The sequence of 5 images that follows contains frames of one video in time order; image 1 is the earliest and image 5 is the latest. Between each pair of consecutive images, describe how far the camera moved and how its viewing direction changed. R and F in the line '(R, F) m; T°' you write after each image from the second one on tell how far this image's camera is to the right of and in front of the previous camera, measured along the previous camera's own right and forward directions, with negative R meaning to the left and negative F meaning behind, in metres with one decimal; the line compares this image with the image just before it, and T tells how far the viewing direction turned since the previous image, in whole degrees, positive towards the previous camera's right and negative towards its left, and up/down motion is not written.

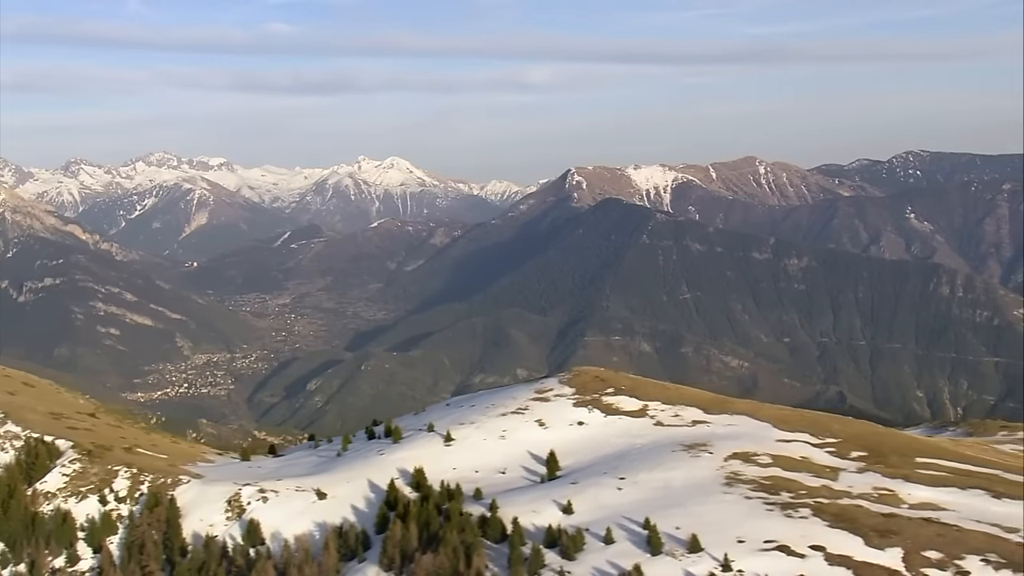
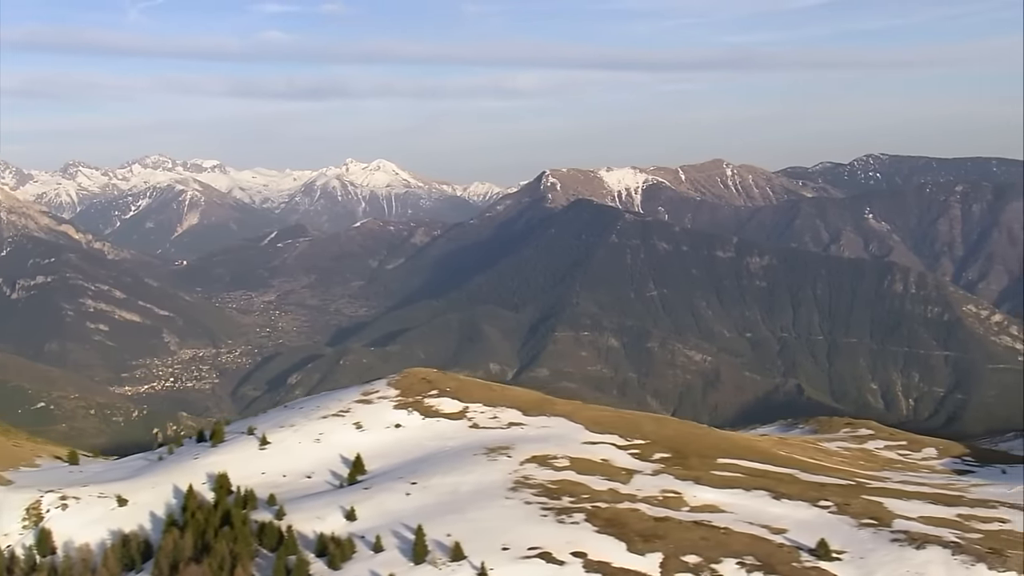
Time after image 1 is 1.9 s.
(+7.8, +0.8) m; +3°
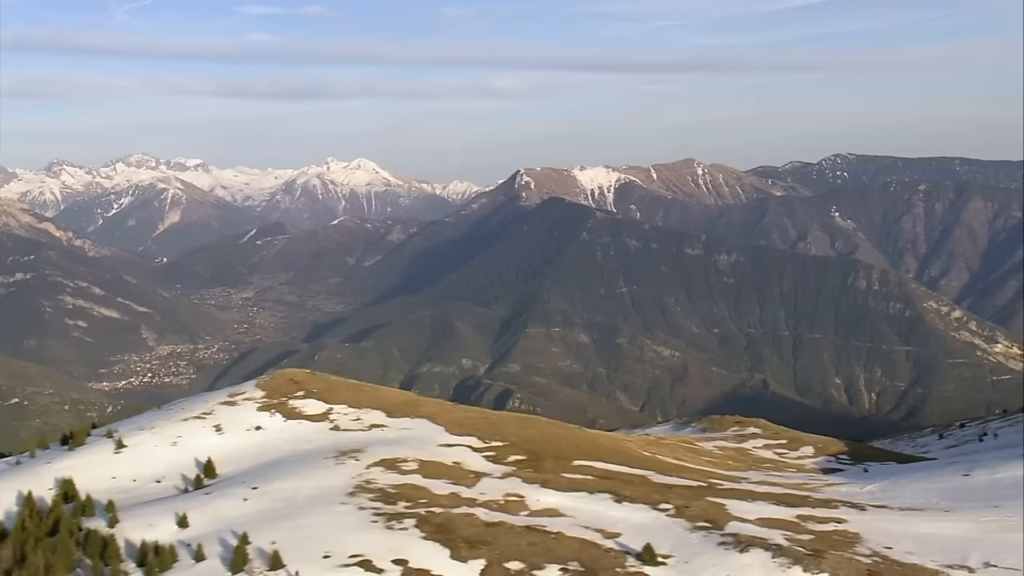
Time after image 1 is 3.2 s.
(+5.7, +0.8) m; +3°
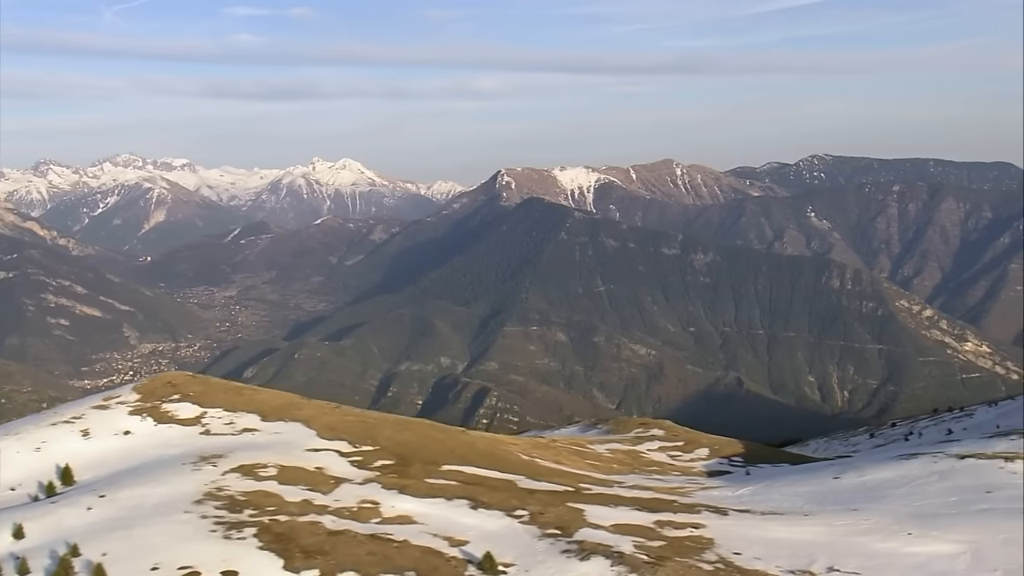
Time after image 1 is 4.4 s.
(+5.3, +0.9) m; +2°
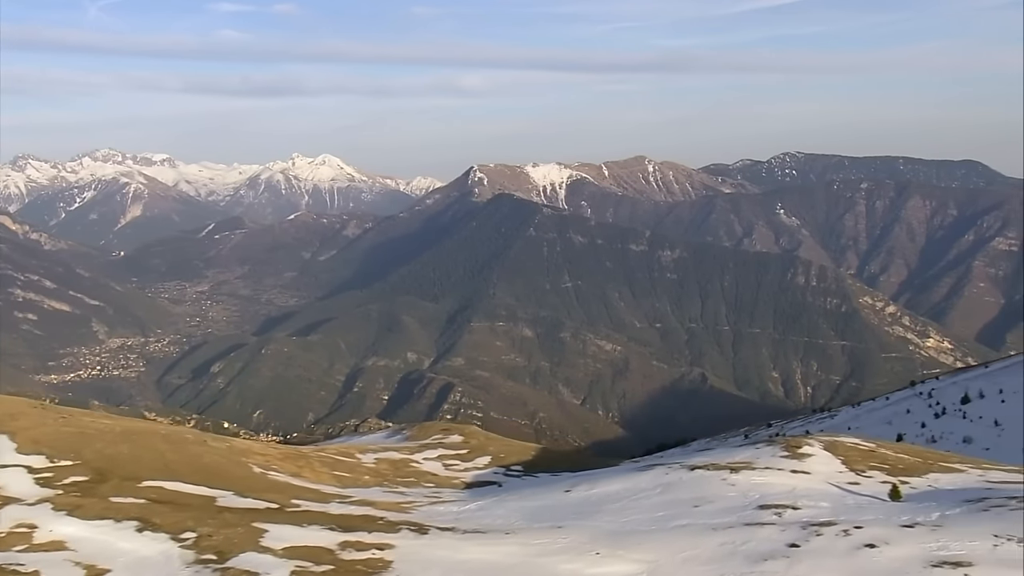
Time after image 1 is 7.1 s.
(+11.6, +3.2) m; +4°
